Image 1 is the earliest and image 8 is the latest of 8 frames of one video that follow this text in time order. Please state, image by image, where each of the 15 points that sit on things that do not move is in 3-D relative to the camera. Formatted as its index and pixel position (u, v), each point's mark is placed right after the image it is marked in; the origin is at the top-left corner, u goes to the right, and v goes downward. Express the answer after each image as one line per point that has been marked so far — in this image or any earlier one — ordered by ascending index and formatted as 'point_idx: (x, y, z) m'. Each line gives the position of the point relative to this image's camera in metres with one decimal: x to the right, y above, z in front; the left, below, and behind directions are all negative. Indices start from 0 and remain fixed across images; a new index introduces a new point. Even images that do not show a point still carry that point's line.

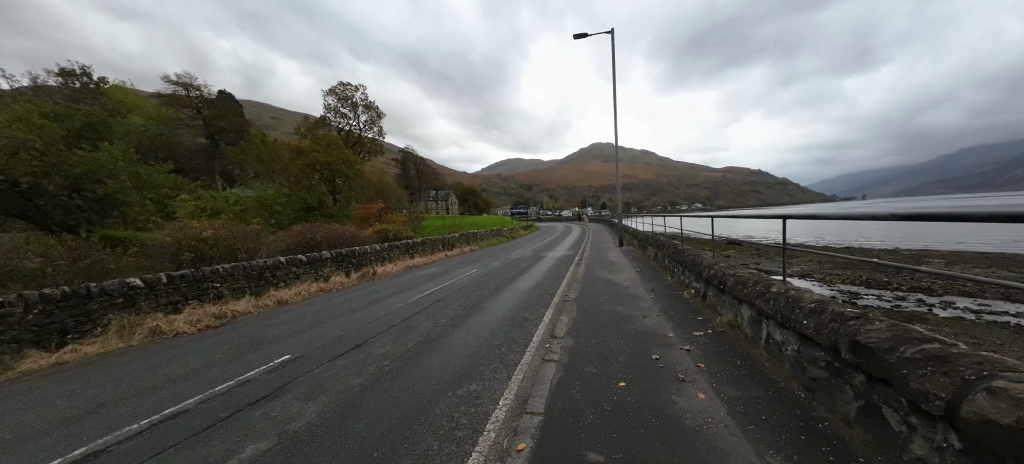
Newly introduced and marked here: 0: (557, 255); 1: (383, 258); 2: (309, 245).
0: (+1.7, -0.9, +14.6) m
1: (-5.4, -1.0, +14.2) m
2: (-7.9, -0.5, +13.5) m
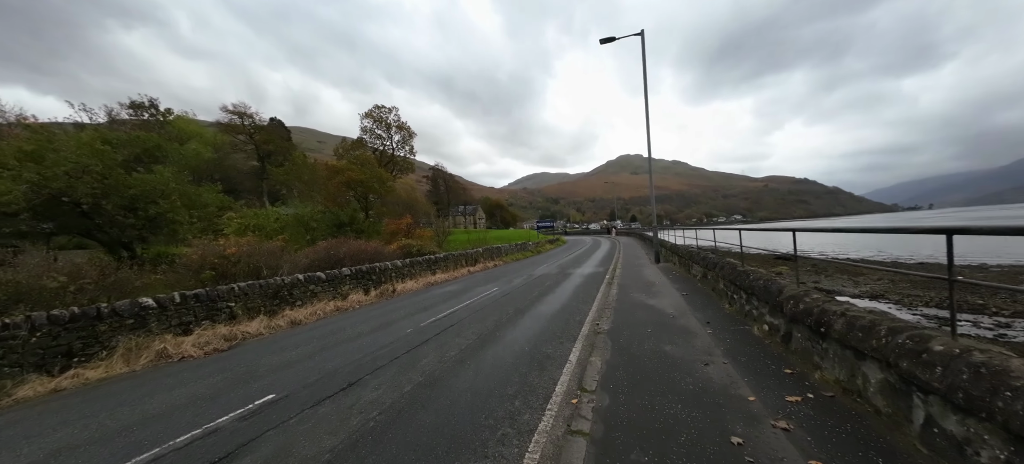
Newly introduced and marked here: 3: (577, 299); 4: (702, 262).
0: (+2.7, -1.5, +13.5) m
1: (-4.4, -1.7, +13.8) m
2: (-6.9, -1.2, +13.2) m
3: (+1.5, -1.5, +8.0) m
4: (+4.3, -0.7, +8.0) m
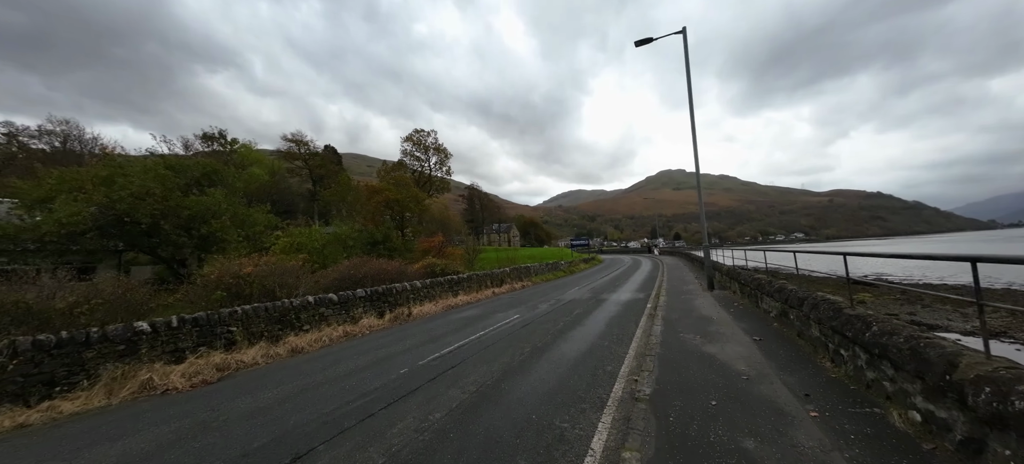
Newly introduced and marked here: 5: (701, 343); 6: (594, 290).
0: (+3.7, -2.2, +11.8) m
1: (-3.3, -2.4, +12.9) m
2: (-5.9, -1.8, +12.7) m
3: (+1.8, -2.0, +6.6) m
4: (+4.7, -1.1, +6.2) m
5: (+2.8, -1.7, +5.3) m
6: (+3.4, -2.4, +14.5) m
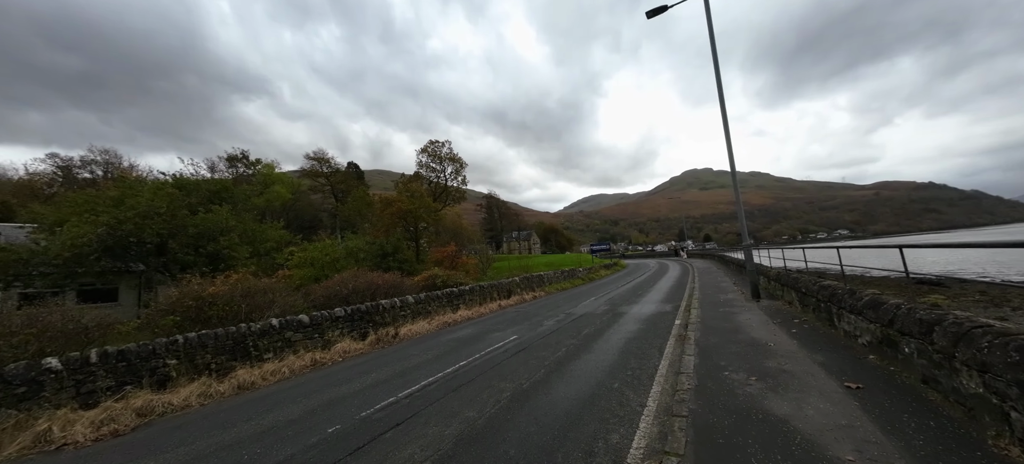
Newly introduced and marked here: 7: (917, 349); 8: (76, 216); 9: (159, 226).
0: (+3.8, -2.2, +9.9) m
1: (-3.2, -2.7, +11.5) m
2: (-5.8, -2.2, +11.4) m
3: (+1.5, -1.9, +4.8) m
4: (+4.3, -1.0, +4.3) m
5: (+2.4, -1.6, +3.5) m
6: (+3.6, -2.5, +12.6) m
7: (+3.7, -1.1, +3.2) m
8: (-24.3, +0.9, +19.5) m
9: (-19.5, +0.3, +19.2) m
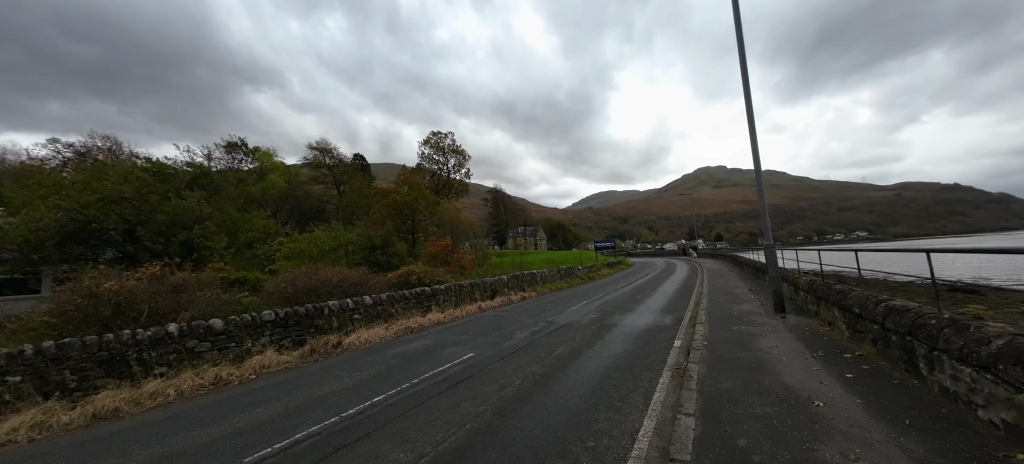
0: (+3.0, -2.1, +8.2) m
1: (-3.9, -2.4, +9.9) m
2: (-6.5, -1.9, +9.9) m
3: (+0.6, -1.8, +3.1) m
4: (+3.4, -0.9, +2.5) m
5: (+1.5, -1.5, +1.7) m
6: (+2.9, -2.3, +10.9) m
7: (+2.8, -1.0, +1.4) m
8: (-24.8, +1.7, +18.4) m
9: (-20.0, +1.0, +18.0) m
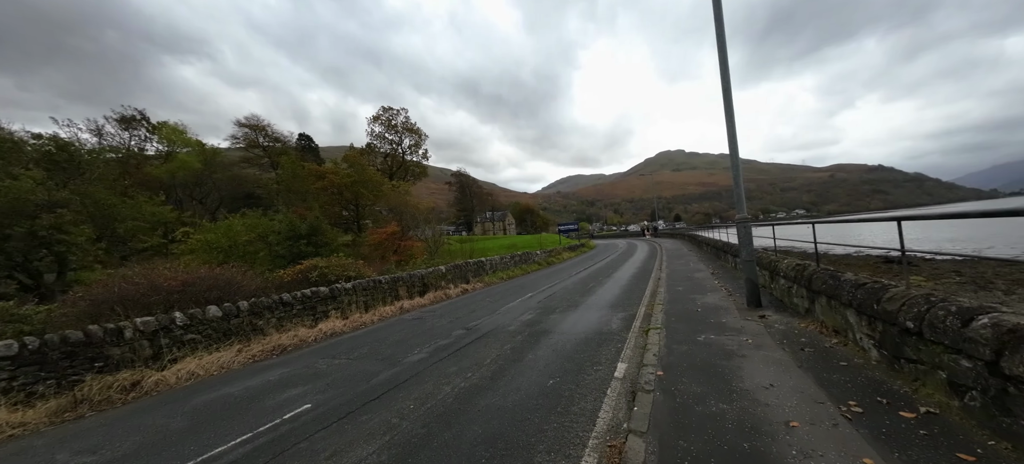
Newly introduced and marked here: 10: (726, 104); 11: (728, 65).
0: (+1.2, -1.7, +6.2) m
1: (-5.8, -2.1, +7.2) m
2: (-8.4, -1.6, +7.0) m
3: (-0.7, -1.7, +0.9) m
4: (+2.1, -0.7, +0.5) m
5: (+0.3, -1.4, -0.4) m
6: (+0.9, -1.8, +8.8) m
7: (+1.6, -0.9, -0.6) m
8: (-27.5, +1.9, +13.5) m
9: (-22.6, +1.3, +13.6) m
10: (+4.3, +2.6, +7.0) m
11: (+4.5, +3.5, +7.2) m
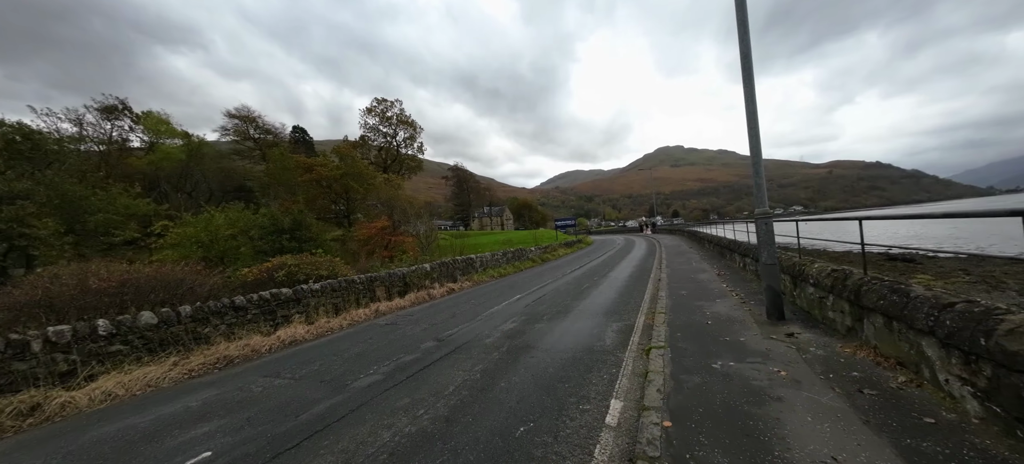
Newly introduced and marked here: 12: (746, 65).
0: (+0.8, -1.6, +5.2) m
1: (-6.2, -2.0, +6.2) m
2: (-8.8, -1.5, +6.0) m
3: (-1.0, -1.7, -0.1) m
4: (+1.8, -0.8, -0.4) m
5: (0.0, -1.4, -1.4) m
6: (+0.5, -1.7, +7.9) m
7: (+1.3, -0.9, -1.6) m
8: (-27.9, +2.1, +12.4) m
9: (-23.0, +1.5, +12.5) m
10: (+4.0, +2.6, +6.1) m
11: (+4.1, +3.5, +6.2) m
12: (+4.1, +2.9, +6.2) m
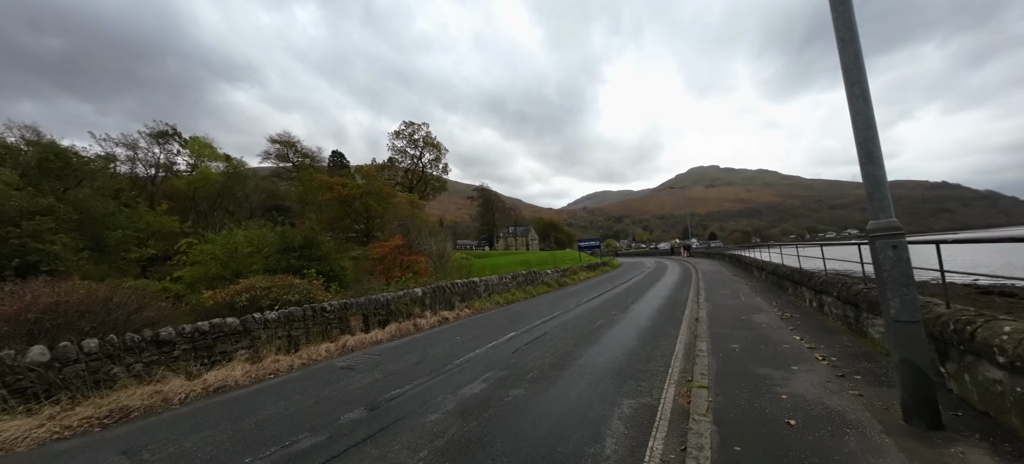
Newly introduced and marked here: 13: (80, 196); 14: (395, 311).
0: (+0.3, -1.9, +3.3) m
1: (-6.6, -2.2, +4.9) m
2: (-9.2, -1.7, +4.9) m
3: (-1.9, -1.6, -1.8) m
4: (+0.8, -0.7, -2.3) m
5: (-1.0, -1.3, -3.2) m
6: (+0.2, -2.1, +6.0) m
7: (+0.2, -0.8, -3.5) m
8: (-27.6, +1.7, +13.1) m
9: (-22.8, +1.1, +12.8) m
10: (+3.6, +2.3, +4.1) m
11: (+3.8, +3.2, +4.3) m
12: (+3.7, +2.6, +4.2) m
13: (-23.1, +2.1, +18.8) m
14: (-3.3, -2.3, +10.6) m
